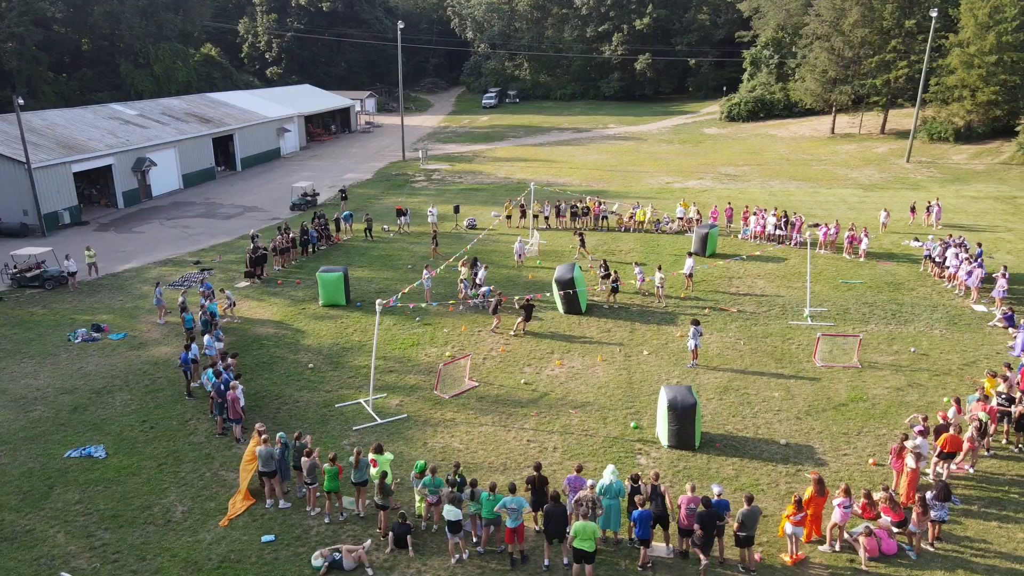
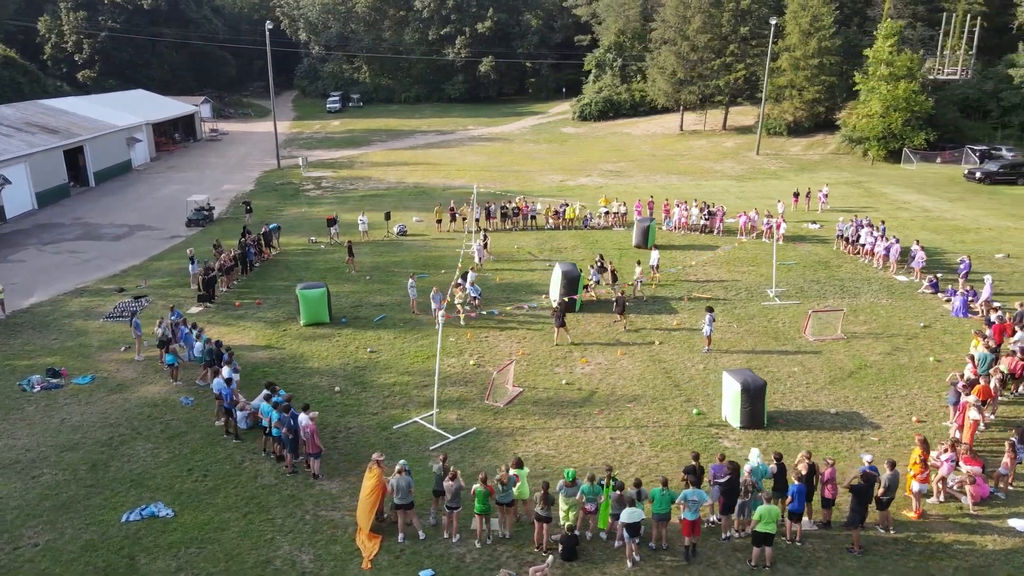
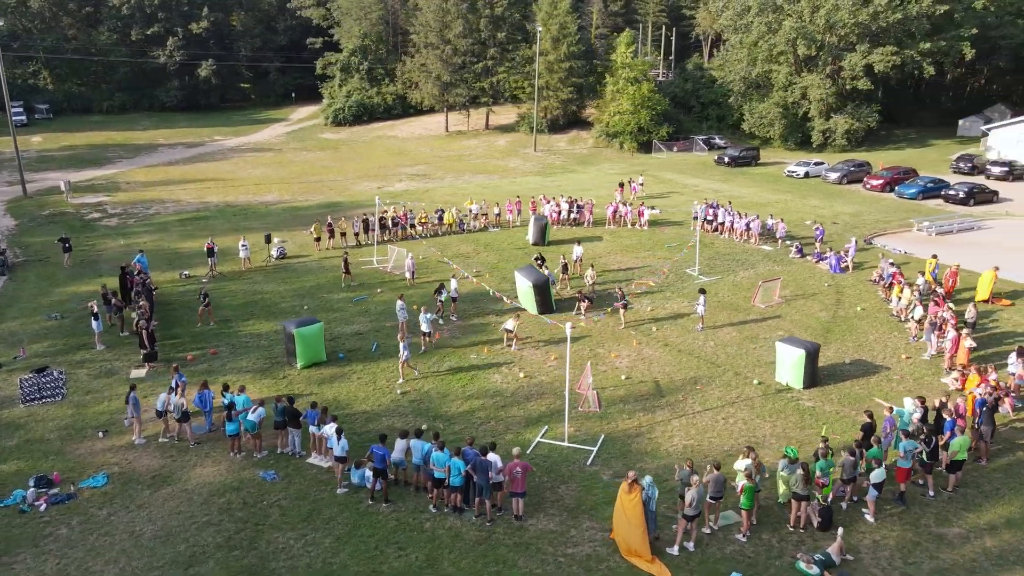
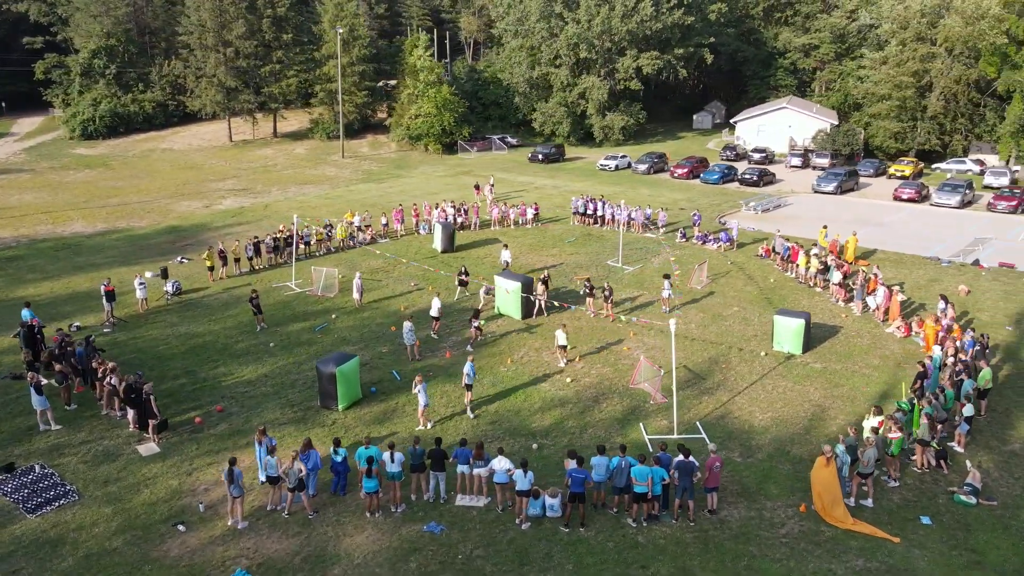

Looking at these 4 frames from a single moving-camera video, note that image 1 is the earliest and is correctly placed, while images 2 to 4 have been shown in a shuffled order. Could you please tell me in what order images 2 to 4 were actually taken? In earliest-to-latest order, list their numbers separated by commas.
2, 3, 4
